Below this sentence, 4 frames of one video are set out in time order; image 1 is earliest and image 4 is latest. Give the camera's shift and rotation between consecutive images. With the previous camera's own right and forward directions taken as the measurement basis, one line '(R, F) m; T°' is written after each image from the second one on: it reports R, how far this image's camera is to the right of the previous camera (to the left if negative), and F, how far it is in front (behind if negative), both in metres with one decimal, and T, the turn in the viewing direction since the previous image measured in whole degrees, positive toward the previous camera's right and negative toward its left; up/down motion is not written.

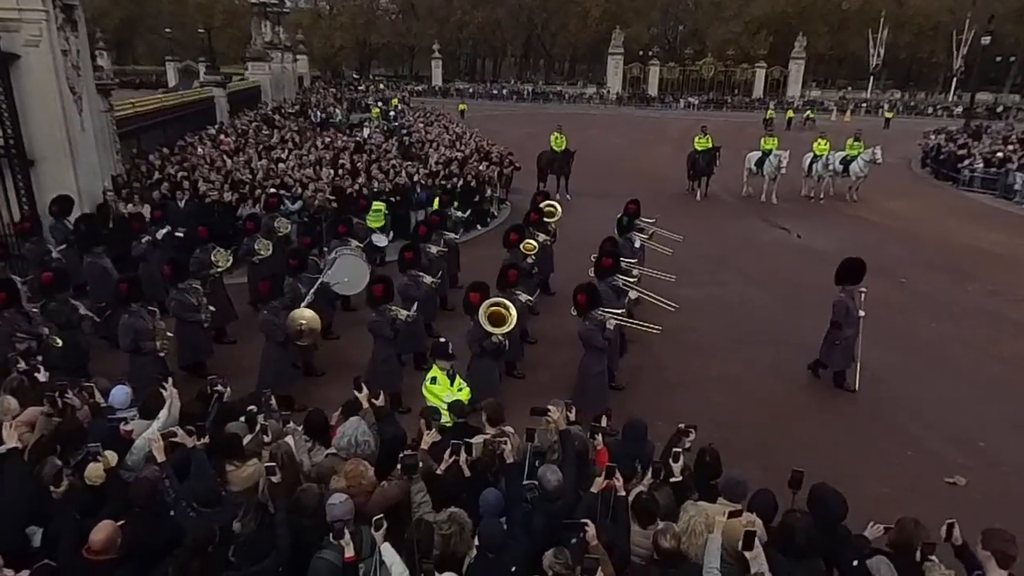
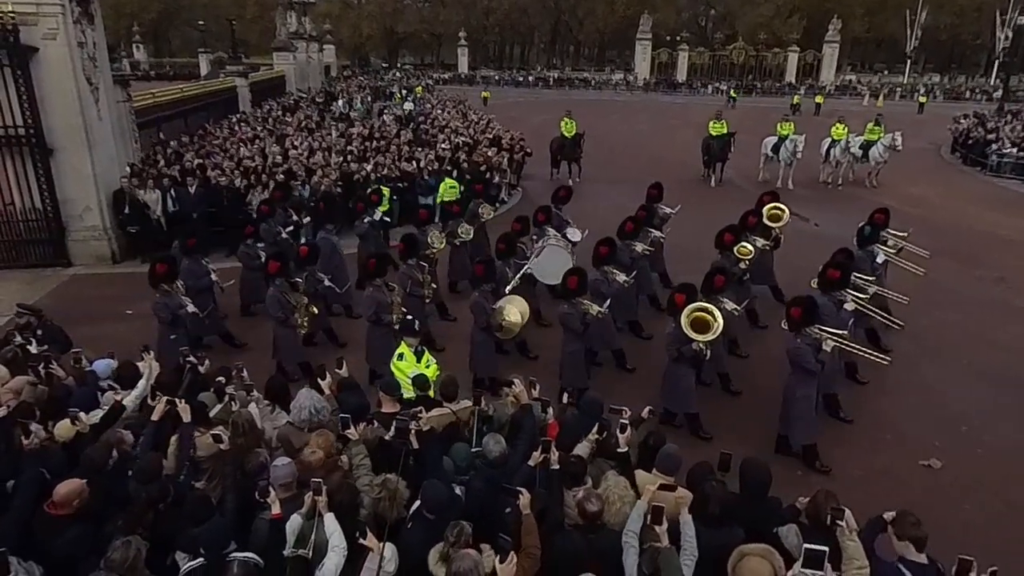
(+0.8, 0.0) m; -7°
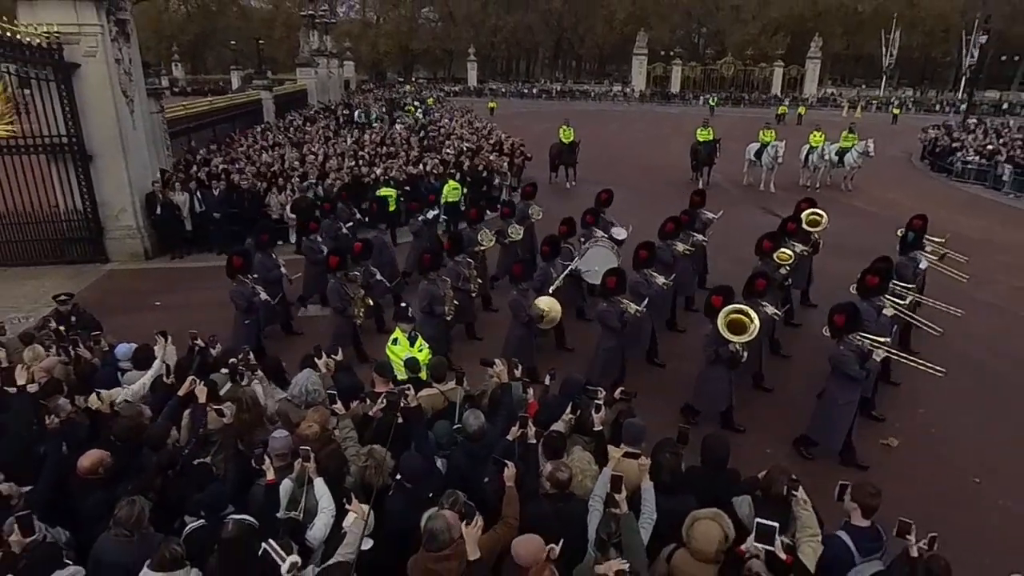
(+0.3, -0.5) m; -3°
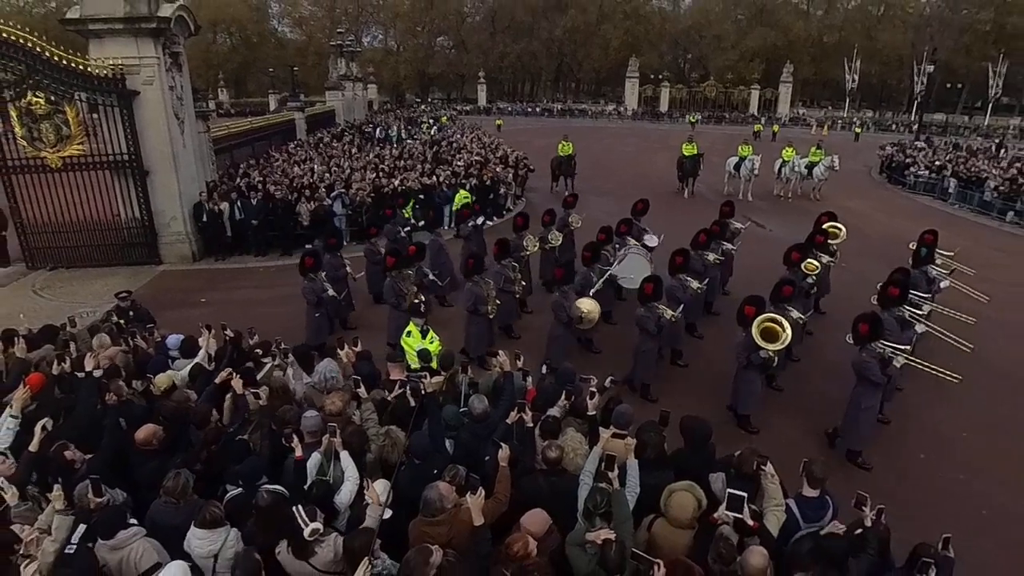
(+0.1, -0.9) m; -1°
